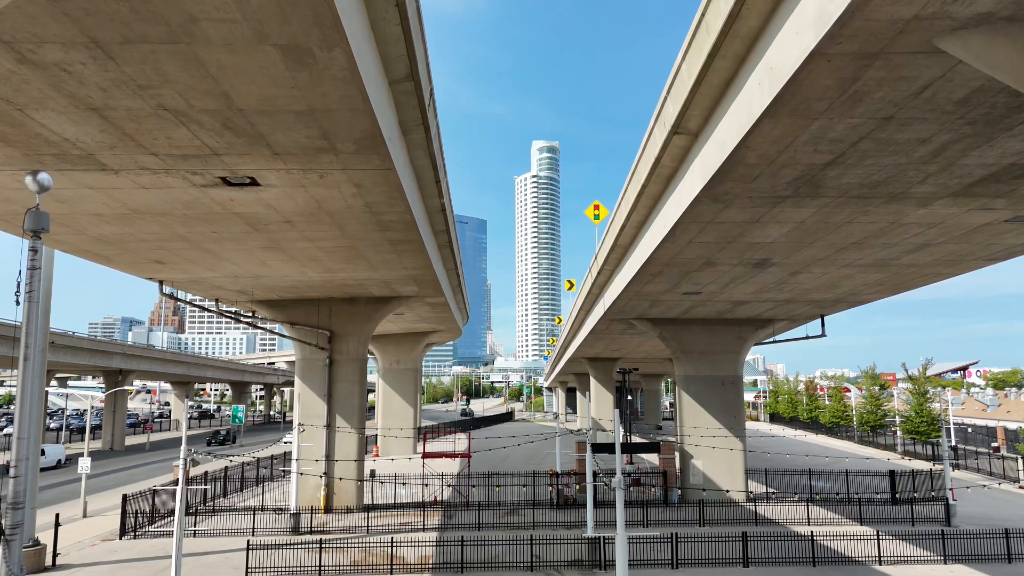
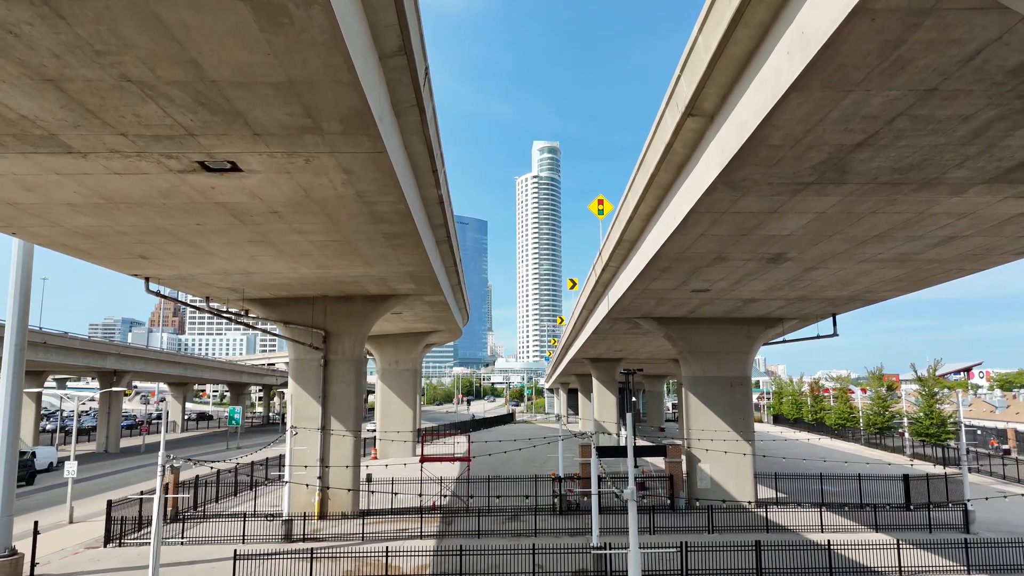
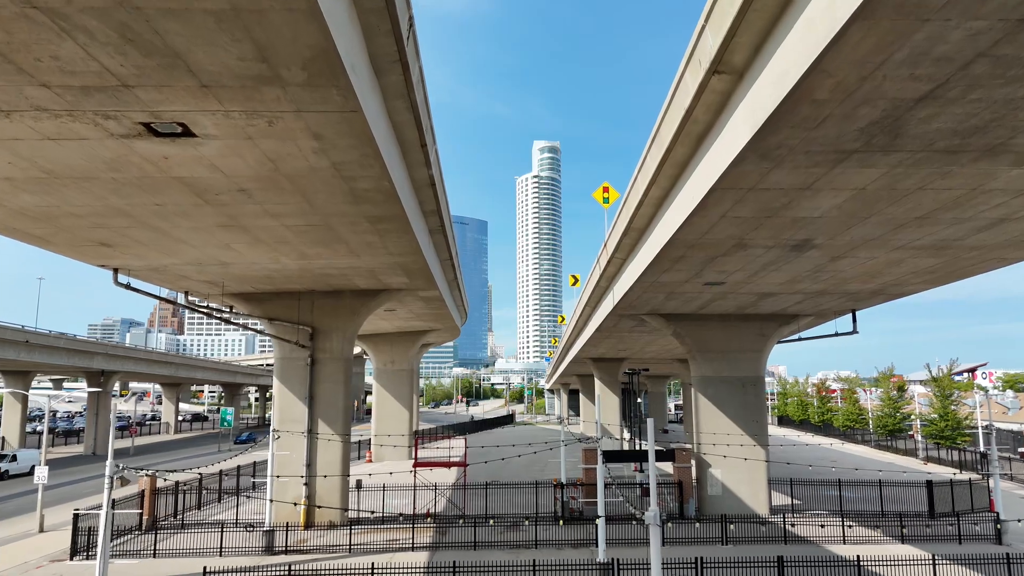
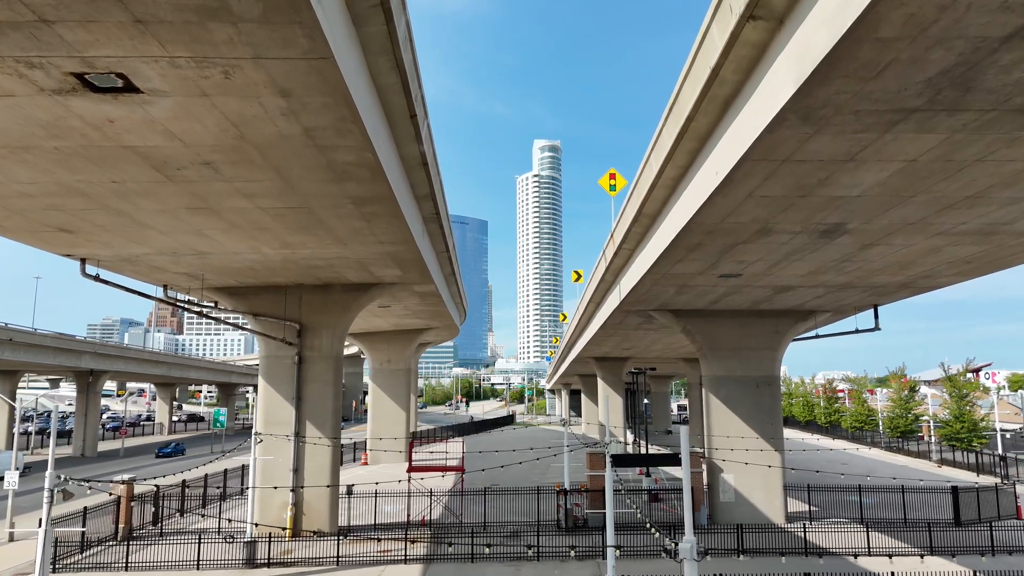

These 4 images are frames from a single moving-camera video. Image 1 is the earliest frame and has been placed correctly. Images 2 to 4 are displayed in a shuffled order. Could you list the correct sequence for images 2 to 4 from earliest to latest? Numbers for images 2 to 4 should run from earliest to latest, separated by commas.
2, 3, 4
